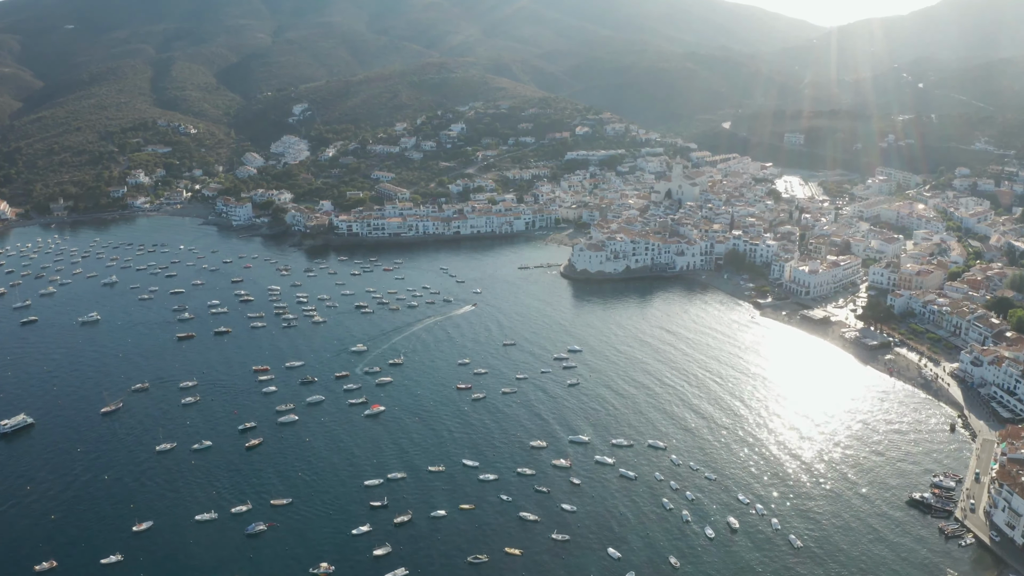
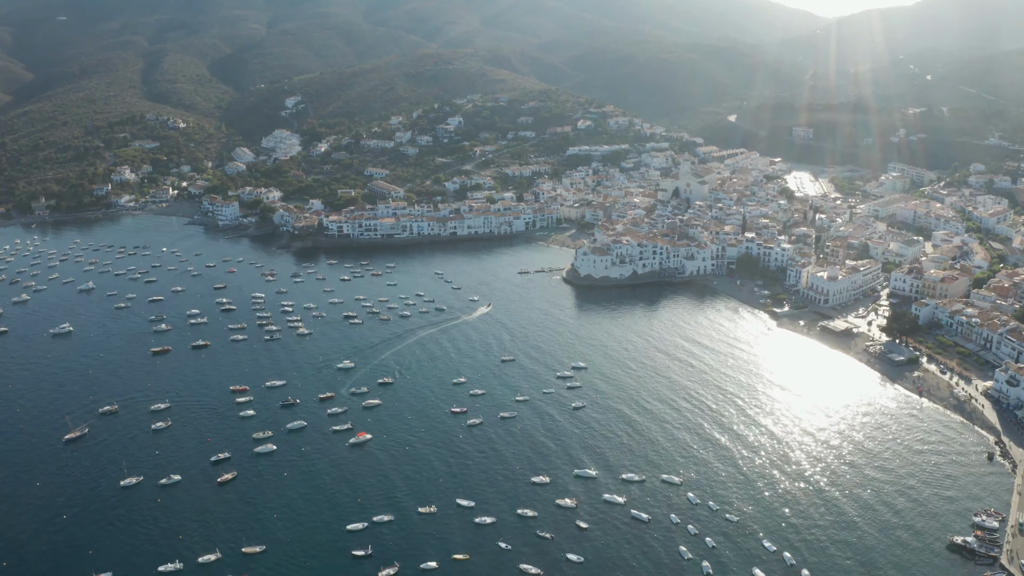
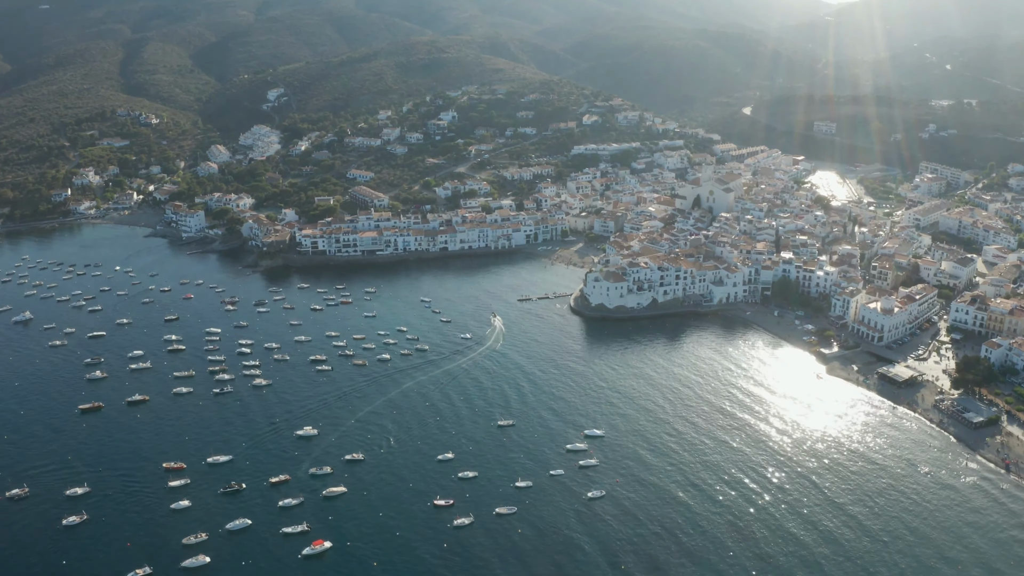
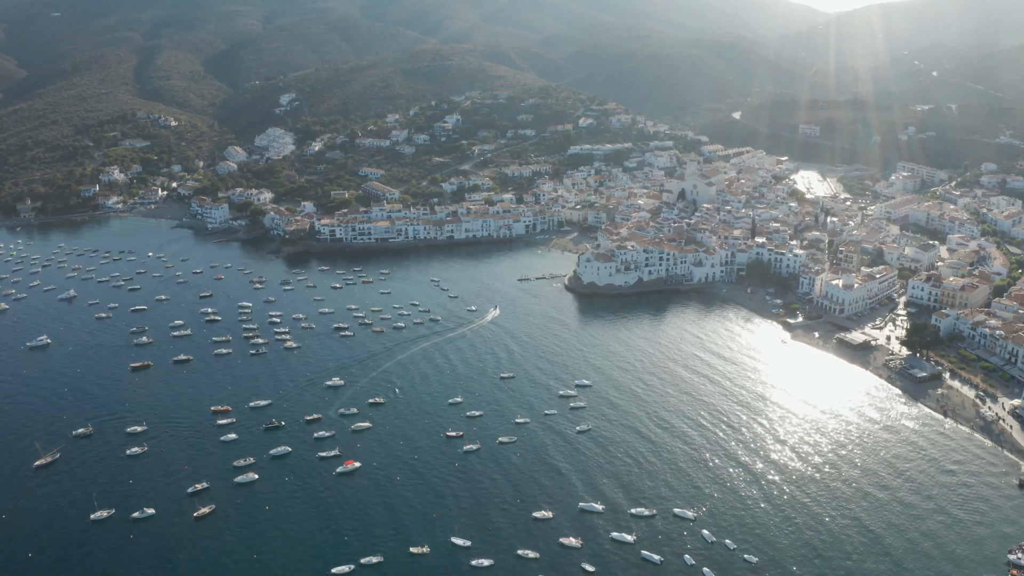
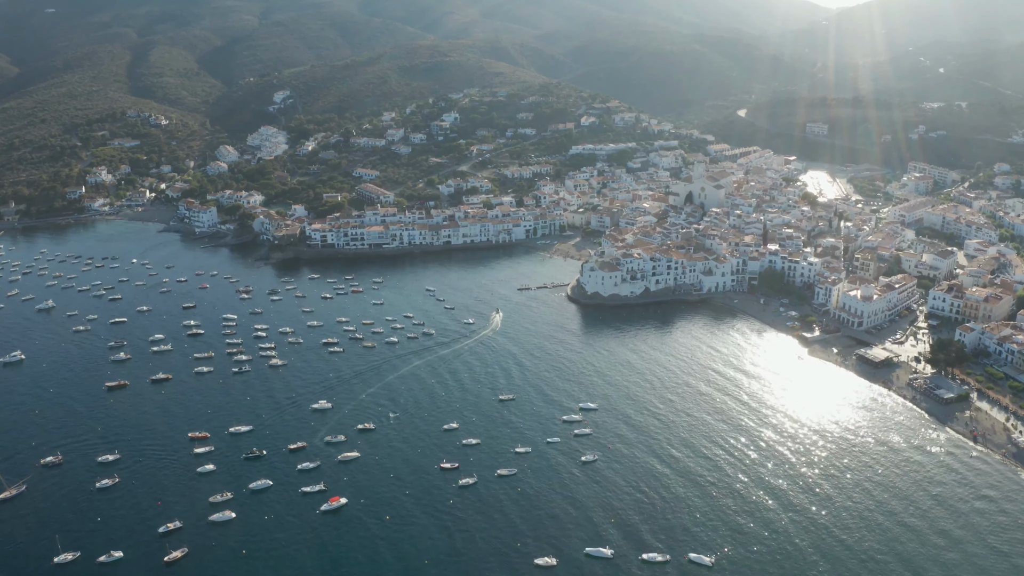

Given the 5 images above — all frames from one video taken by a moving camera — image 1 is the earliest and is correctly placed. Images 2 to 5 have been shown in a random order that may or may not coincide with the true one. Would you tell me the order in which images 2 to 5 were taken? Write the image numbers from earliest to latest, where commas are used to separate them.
2, 4, 5, 3
